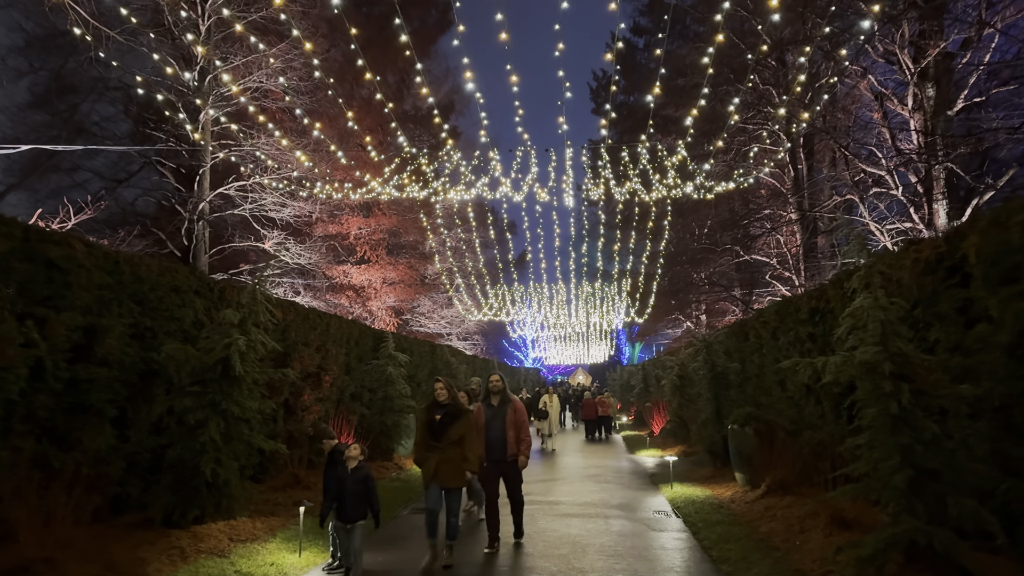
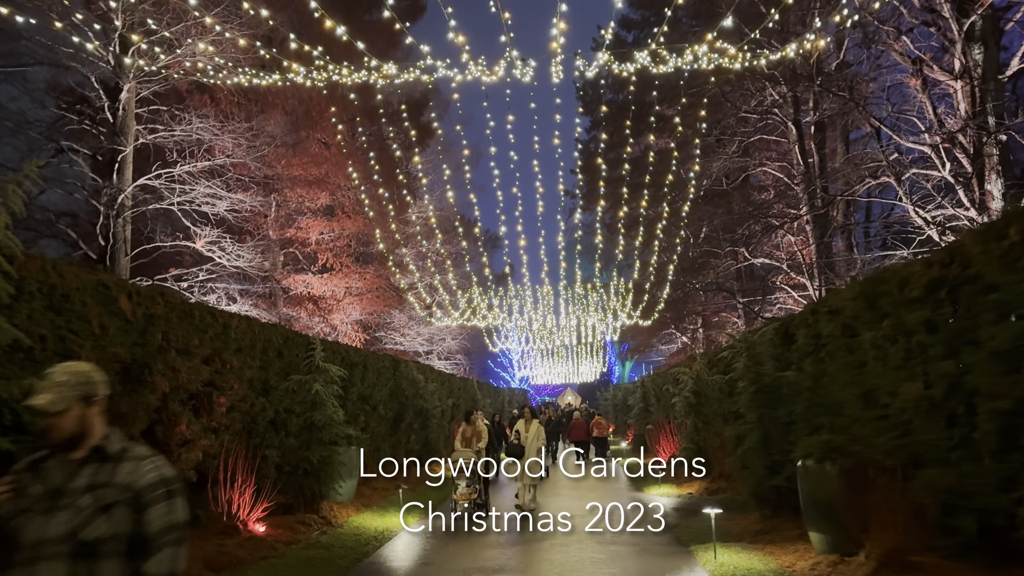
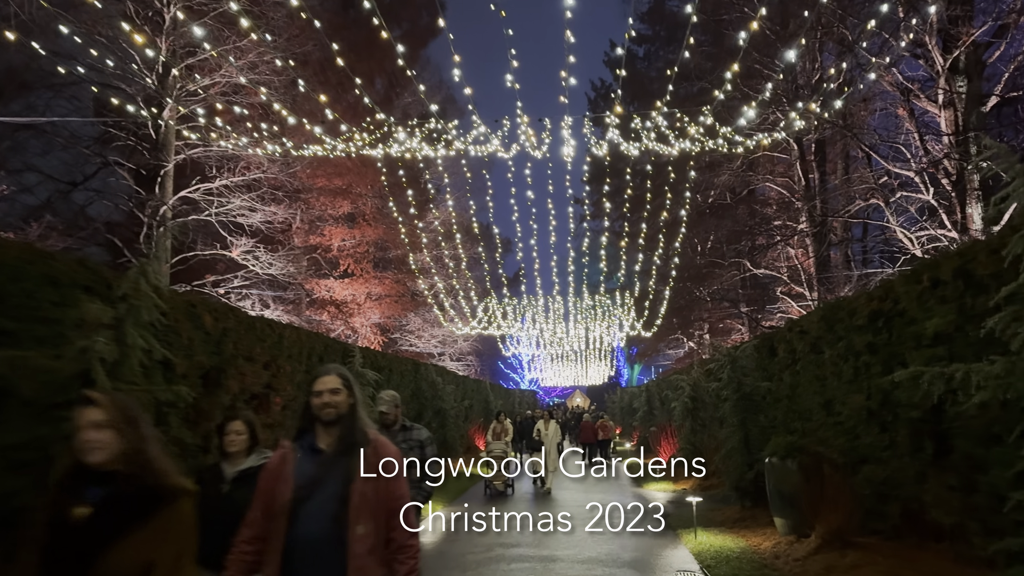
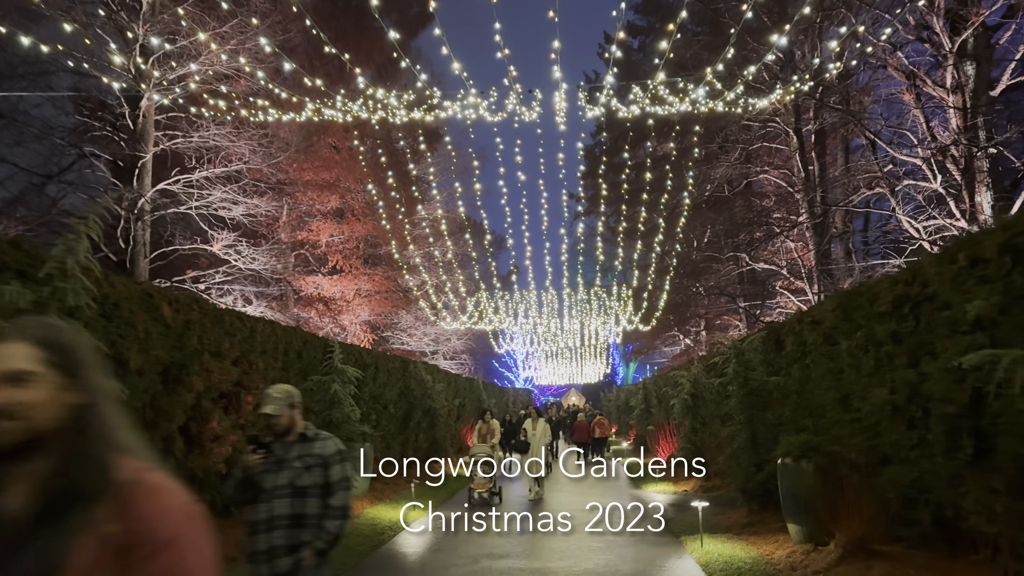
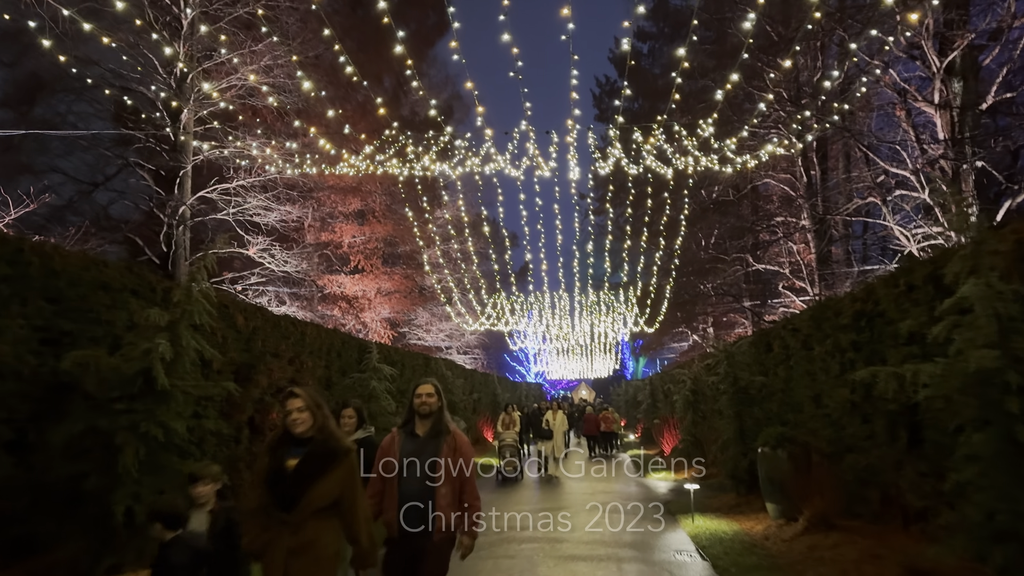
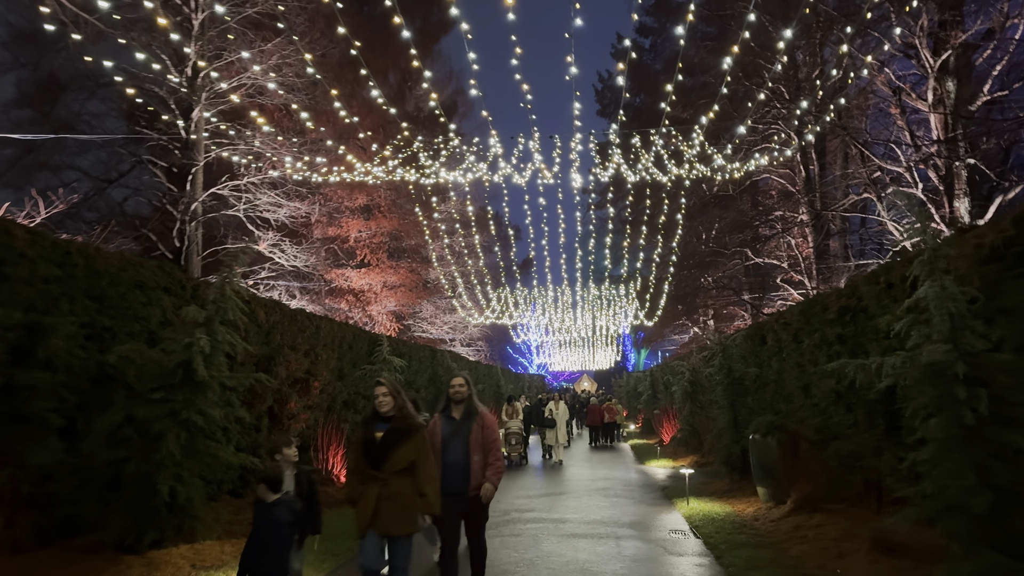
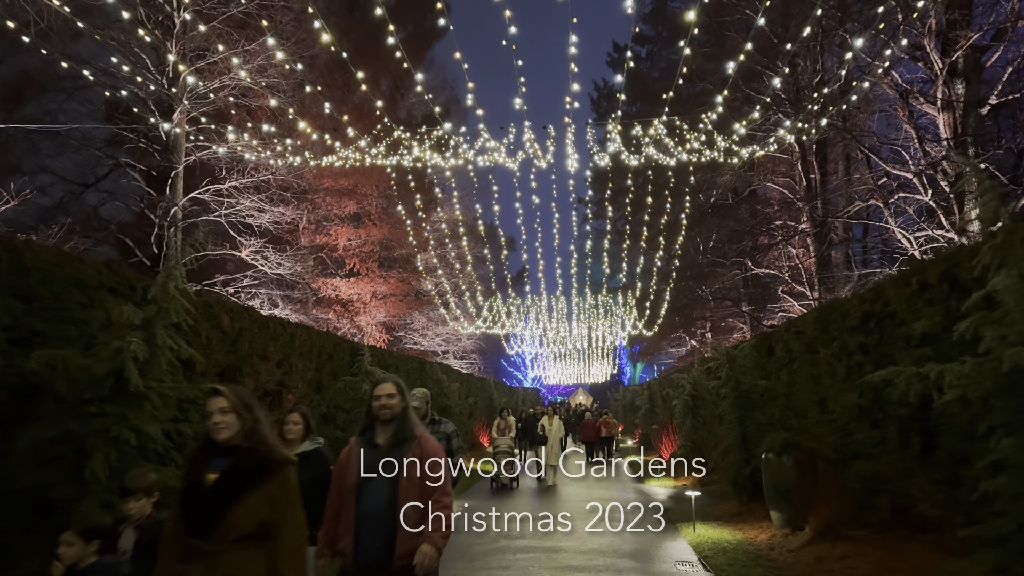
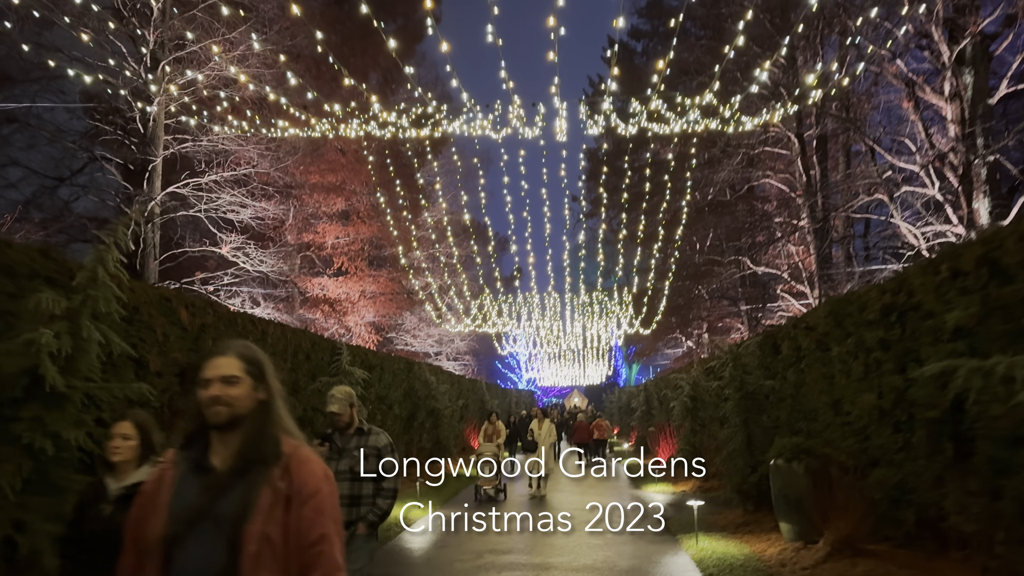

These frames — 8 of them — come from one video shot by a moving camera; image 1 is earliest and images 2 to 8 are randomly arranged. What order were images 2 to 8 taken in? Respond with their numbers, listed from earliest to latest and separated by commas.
6, 5, 7, 3, 8, 4, 2
